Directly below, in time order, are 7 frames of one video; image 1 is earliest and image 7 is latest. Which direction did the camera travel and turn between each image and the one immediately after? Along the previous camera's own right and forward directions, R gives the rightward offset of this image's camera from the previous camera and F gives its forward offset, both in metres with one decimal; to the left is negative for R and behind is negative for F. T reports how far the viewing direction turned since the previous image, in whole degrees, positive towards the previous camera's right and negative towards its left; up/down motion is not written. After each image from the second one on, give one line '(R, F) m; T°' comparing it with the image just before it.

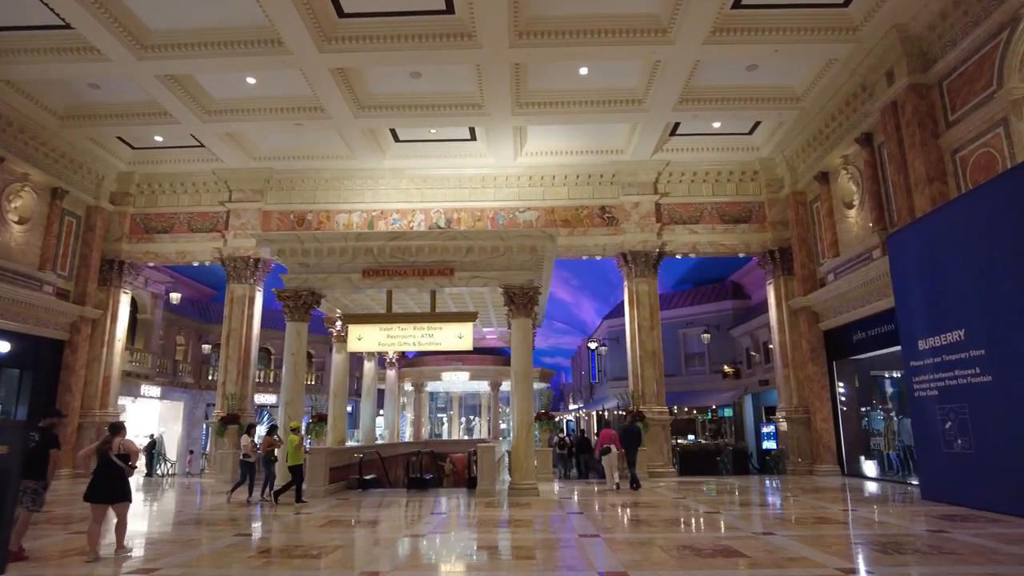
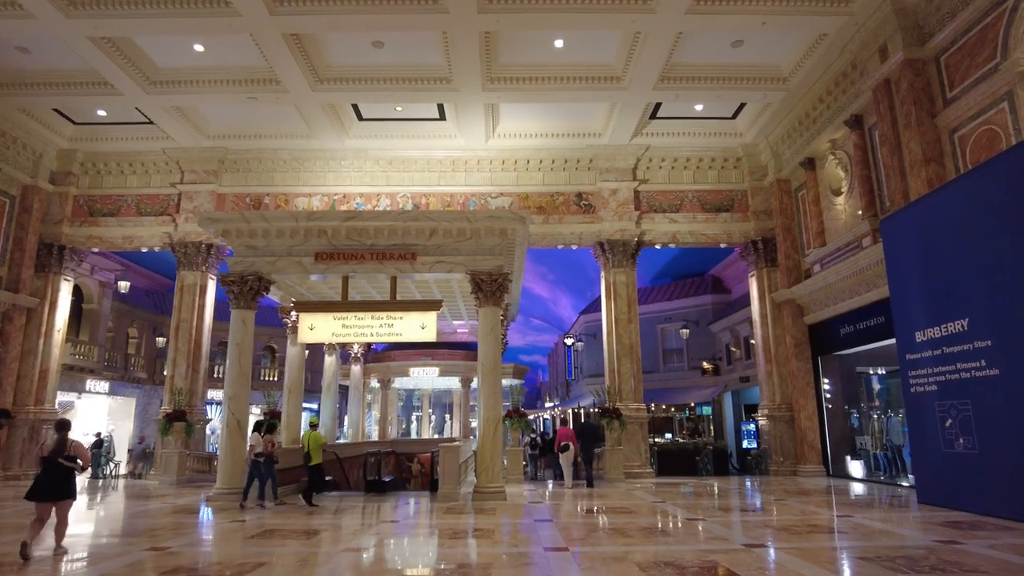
(+0.2, +0.9) m; +2°
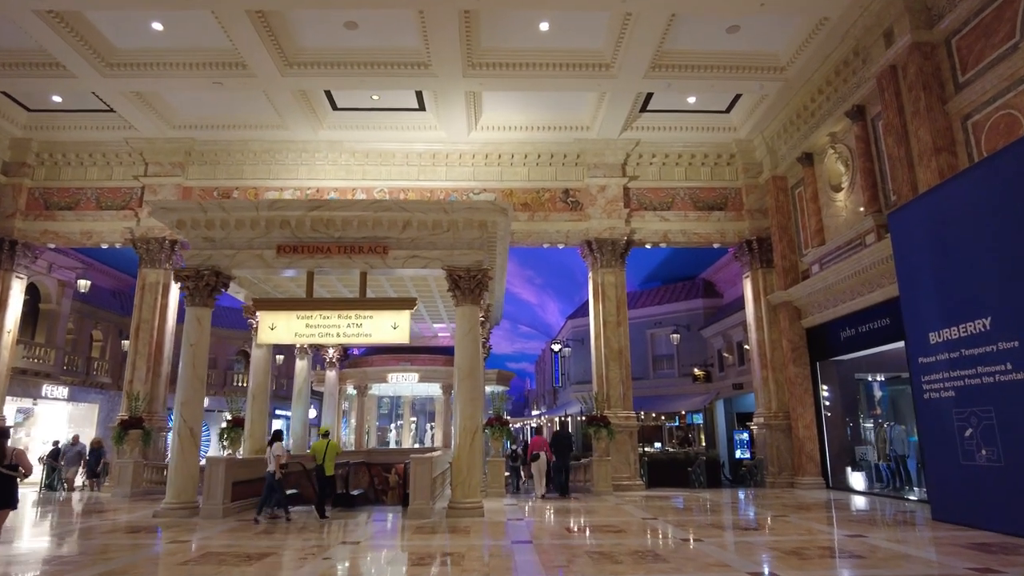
(+0.1, +0.8) m; +1°
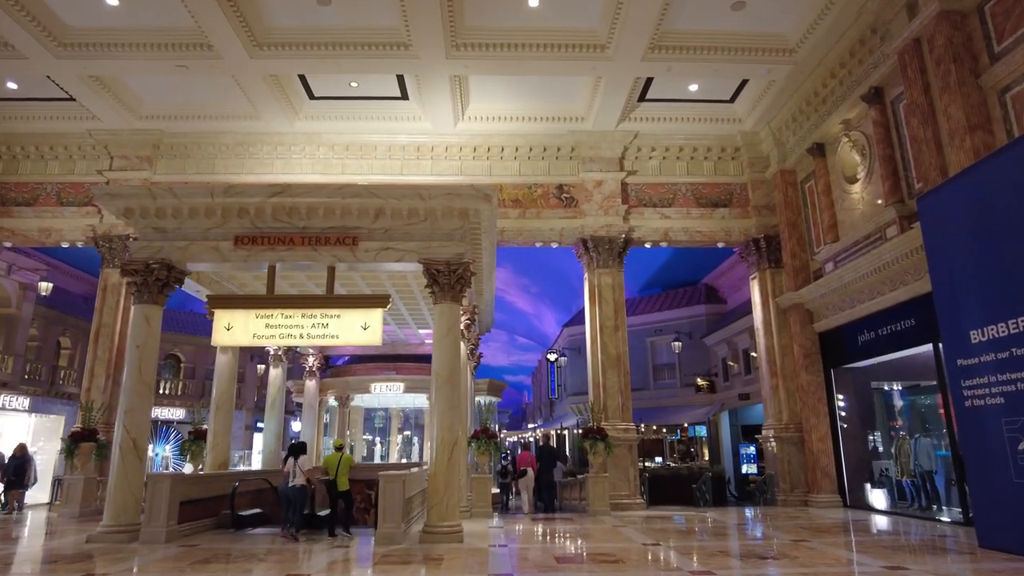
(+0.2, +1.0) m; 0°
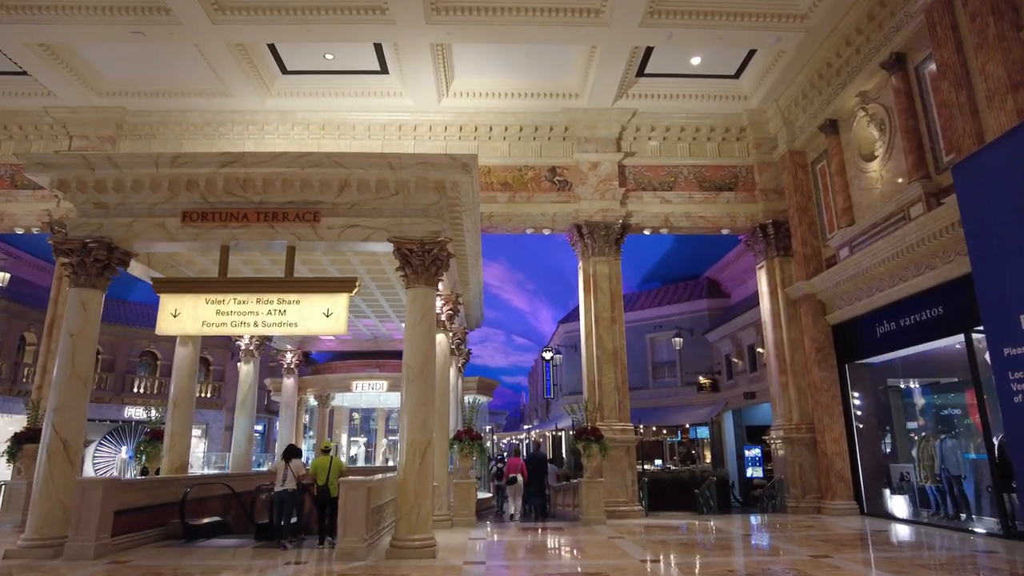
(+0.2, +0.9) m; 0°
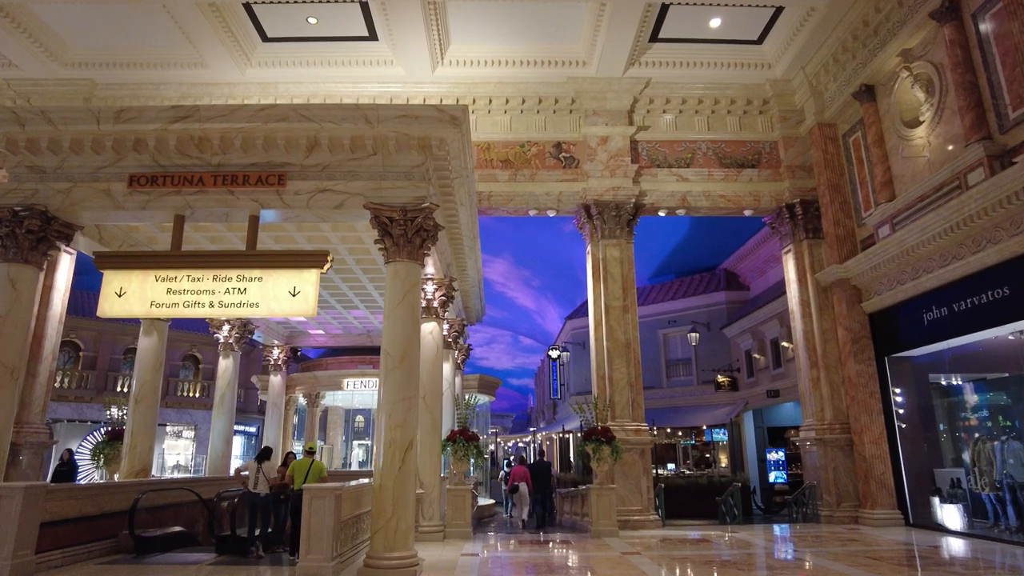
(+0.1, +1.1) m; -1°
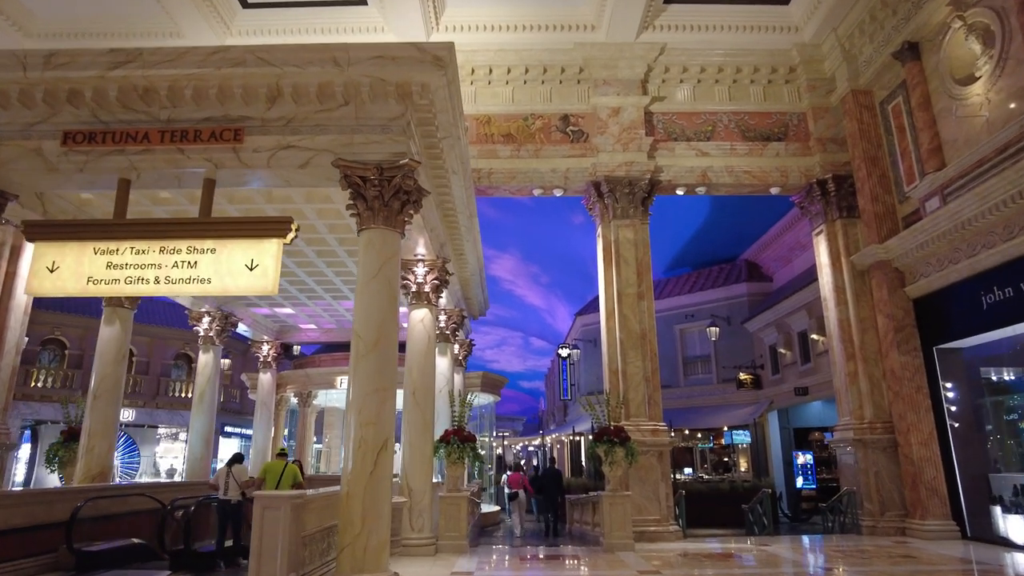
(+0.1, +1.0) m; -1°
